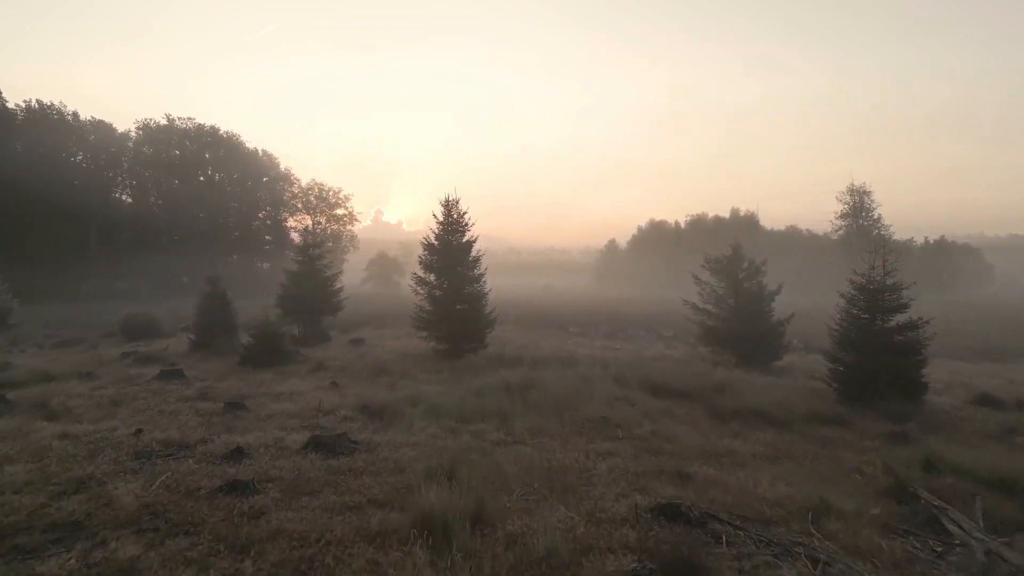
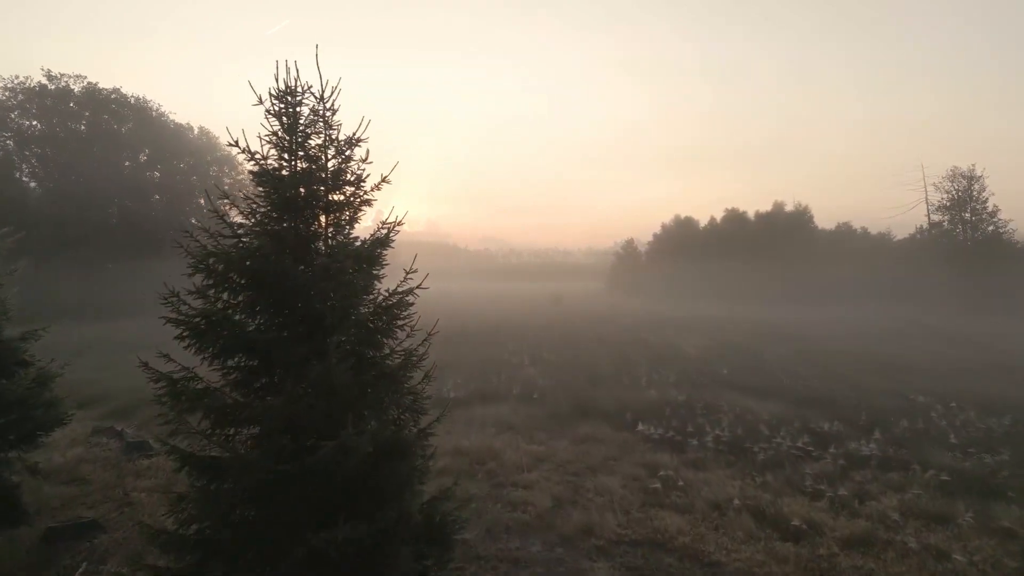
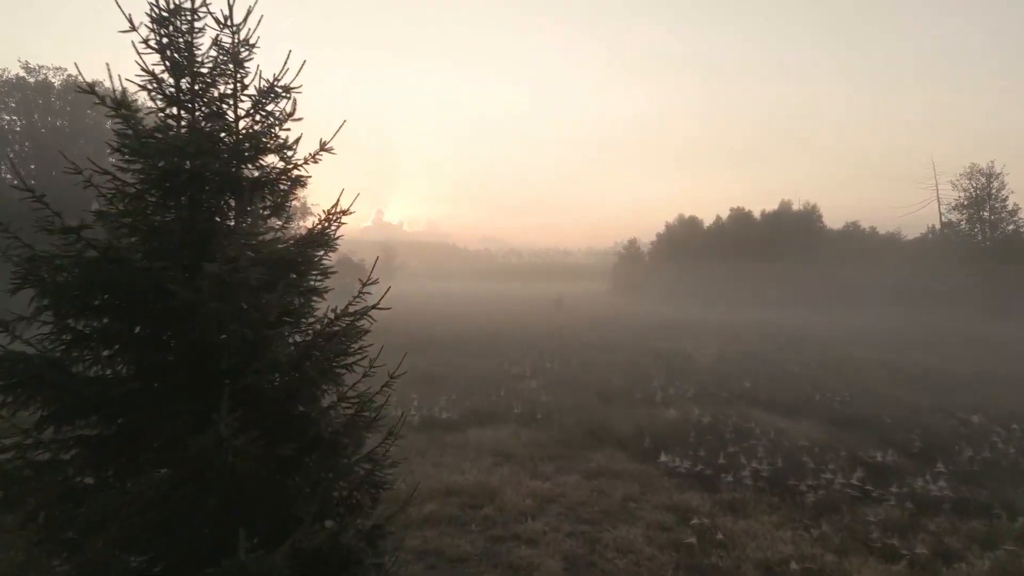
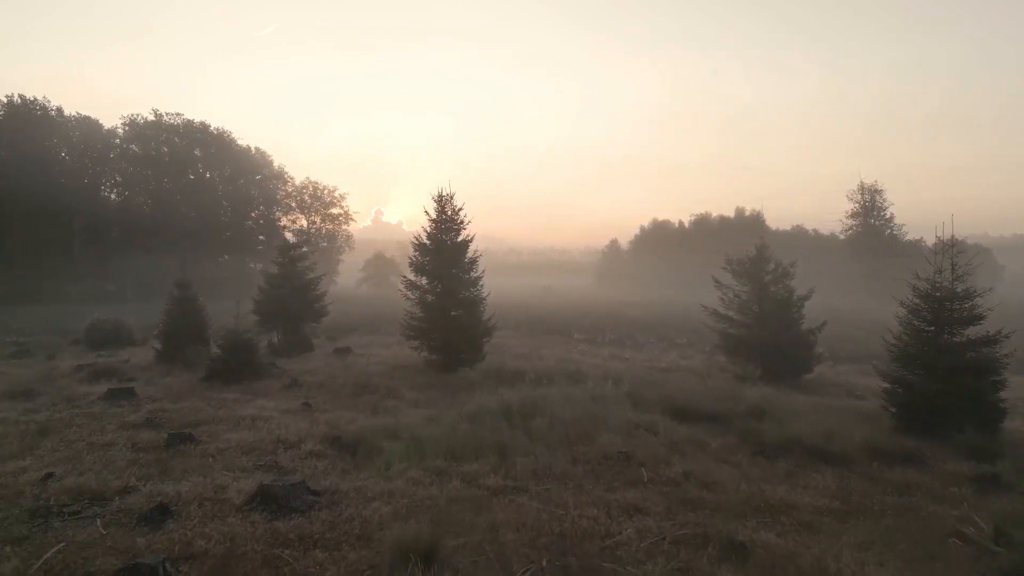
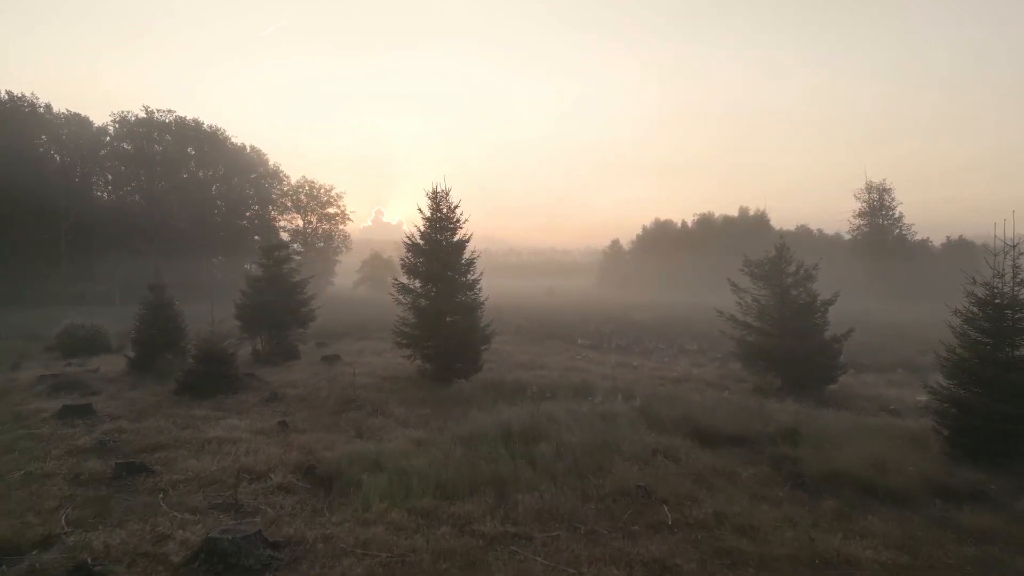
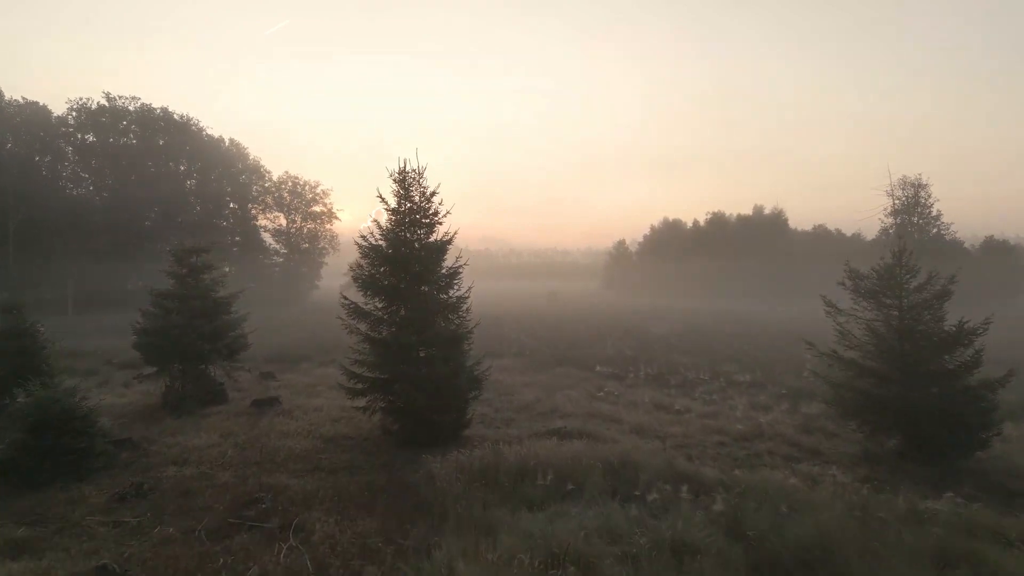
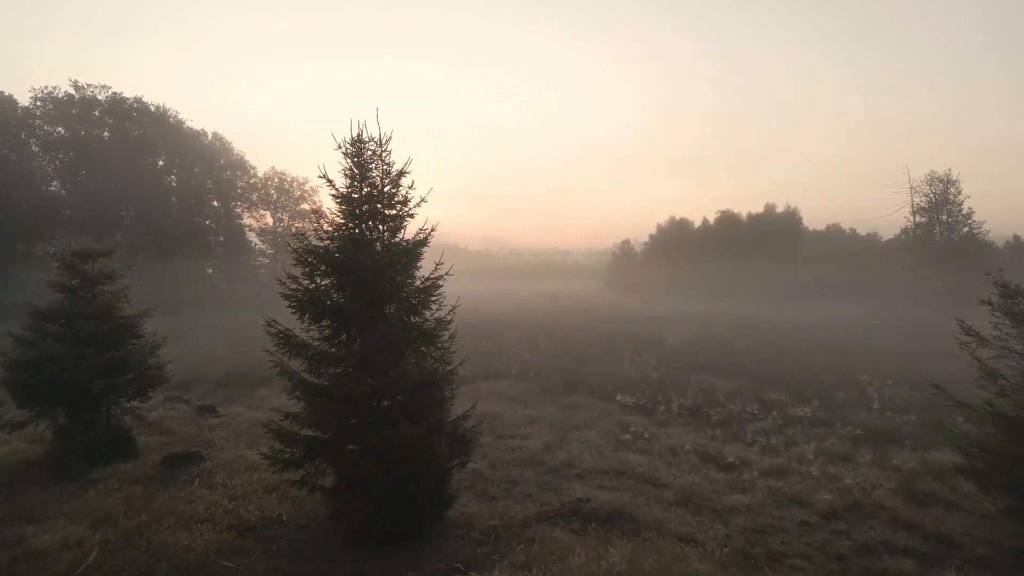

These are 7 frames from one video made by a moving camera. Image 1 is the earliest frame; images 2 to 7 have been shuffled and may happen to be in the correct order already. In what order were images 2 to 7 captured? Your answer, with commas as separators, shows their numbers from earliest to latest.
4, 5, 6, 7, 2, 3
